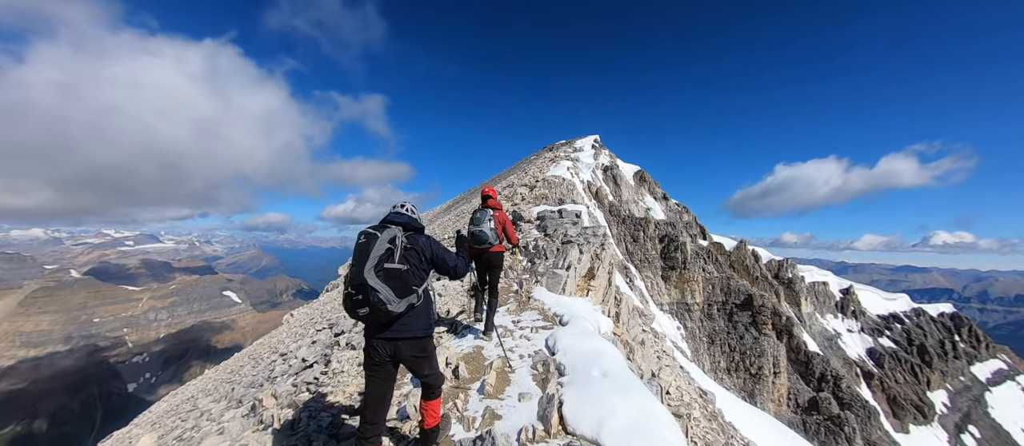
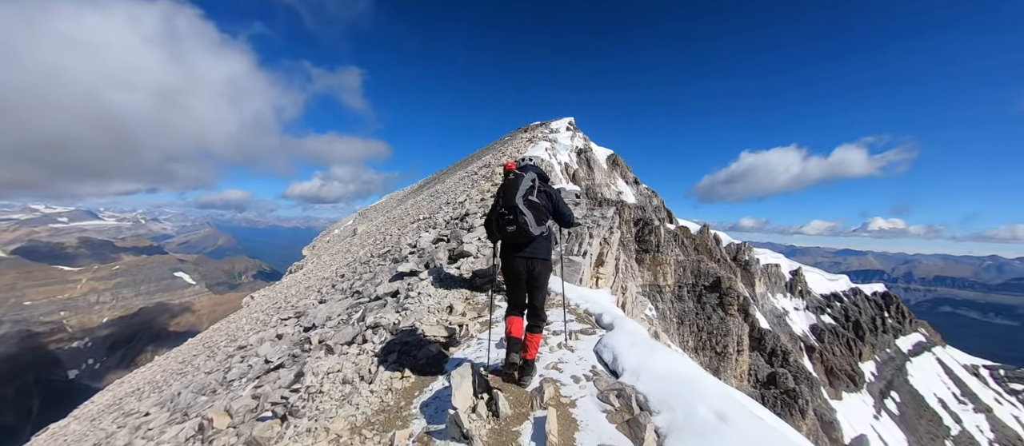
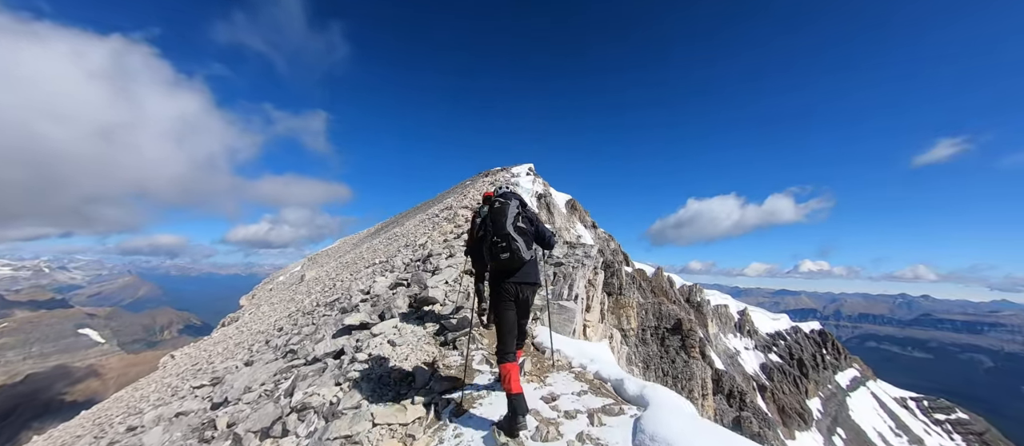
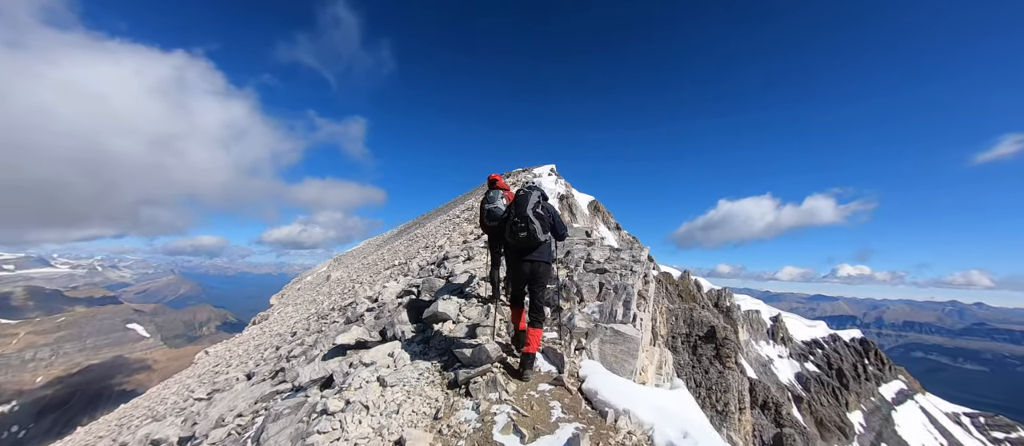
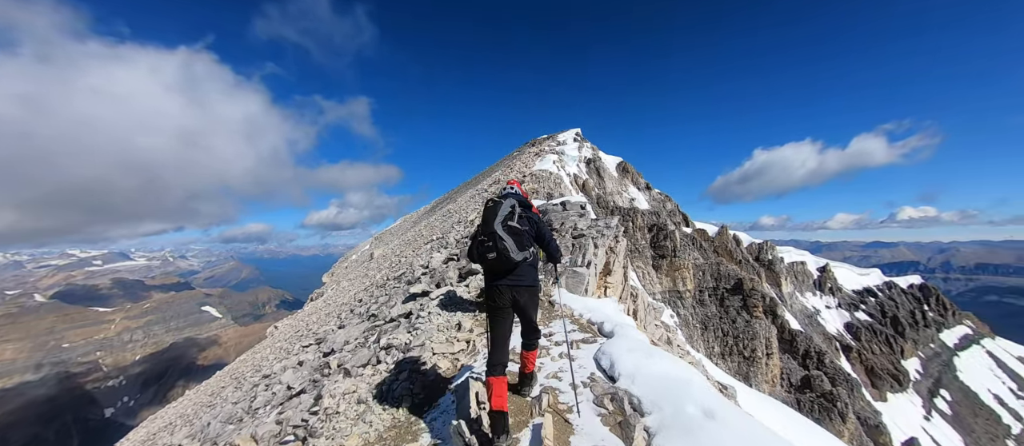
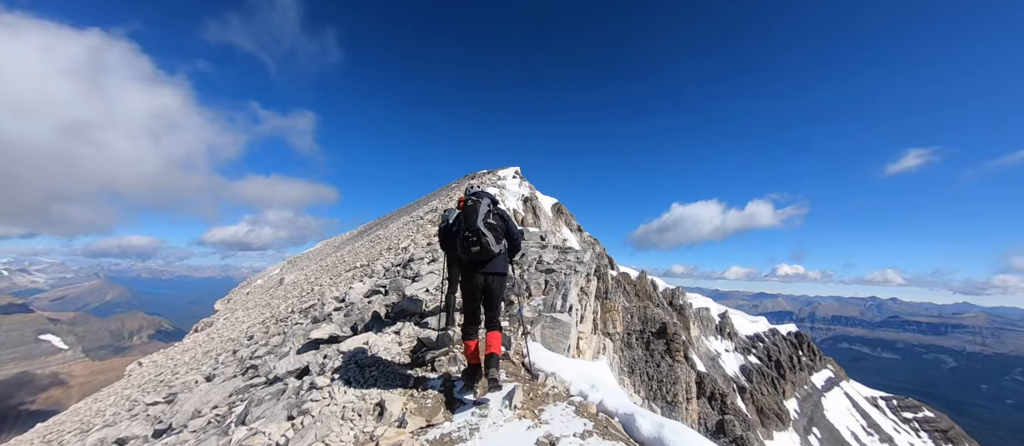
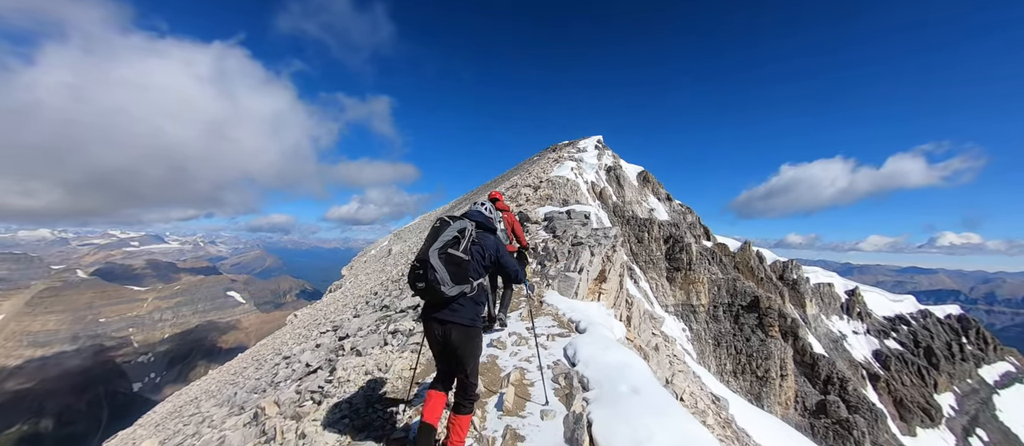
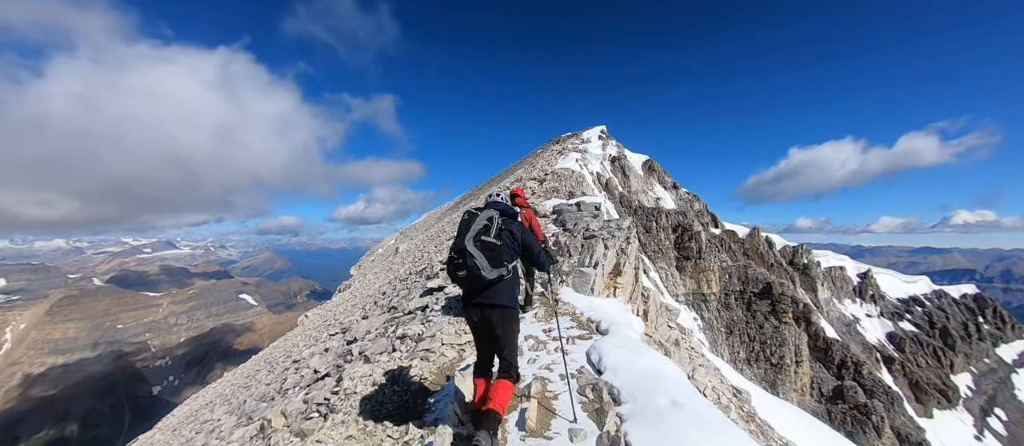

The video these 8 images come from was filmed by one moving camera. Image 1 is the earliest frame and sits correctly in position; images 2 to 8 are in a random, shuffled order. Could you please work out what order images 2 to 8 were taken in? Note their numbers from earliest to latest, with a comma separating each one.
7, 8, 5, 2, 3, 6, 4
